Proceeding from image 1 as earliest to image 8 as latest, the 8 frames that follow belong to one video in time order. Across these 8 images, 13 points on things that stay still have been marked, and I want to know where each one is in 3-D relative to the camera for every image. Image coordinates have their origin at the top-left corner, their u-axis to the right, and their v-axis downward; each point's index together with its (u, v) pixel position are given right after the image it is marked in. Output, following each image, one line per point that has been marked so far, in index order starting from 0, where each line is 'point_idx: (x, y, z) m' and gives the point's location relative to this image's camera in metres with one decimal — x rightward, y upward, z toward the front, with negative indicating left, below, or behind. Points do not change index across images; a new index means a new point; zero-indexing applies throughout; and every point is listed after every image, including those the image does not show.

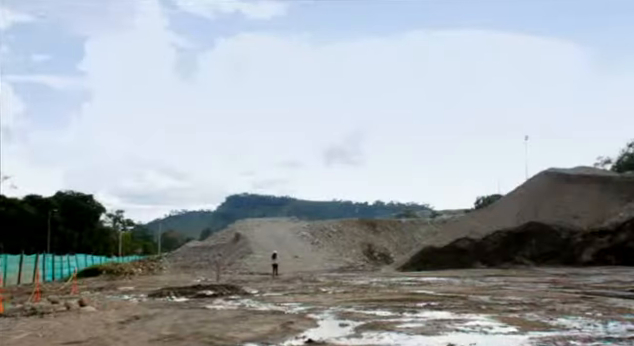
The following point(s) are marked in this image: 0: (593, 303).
0: (+8.3, -3.8, +18.0) m
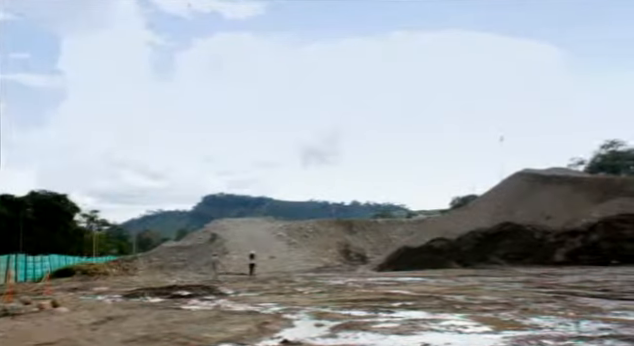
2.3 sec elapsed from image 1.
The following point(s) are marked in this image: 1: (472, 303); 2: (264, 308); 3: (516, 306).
0: (+7.5, -3.9, +18.2) m
1: (+4.9, -4.1, +19.1) m
2: (-1.7, -4.4, +19.9) m
3: (+6.1, -4.0, +18.5) m
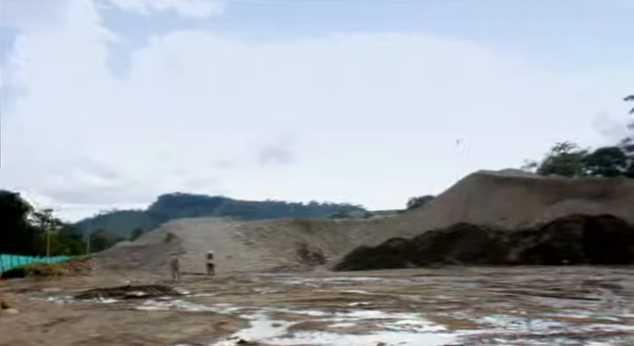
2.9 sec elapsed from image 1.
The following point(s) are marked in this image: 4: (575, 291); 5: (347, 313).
0: (+6.1, -3.9, +18.4) m
1: (+3.5, -4.1, +19.2) m
2: (-3.1, -4.4, +19.8) m
3: (+4.8, -4.1, +18.7) m
4: (+8.0, -3.6, +18.6) m
5: (+1.0, -4.4, +19.1) m
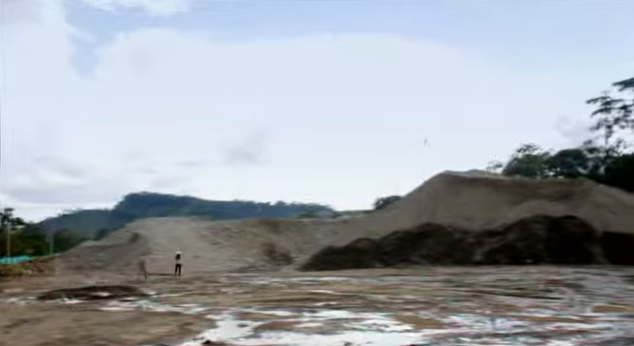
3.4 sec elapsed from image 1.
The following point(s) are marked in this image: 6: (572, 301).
0: (+5.1, -3.9, +18.6) m
1: (+2.4, -4.1, +19.3) m
2: (-4.2, -4.4, +19.6) m
3: (+3.7, -4.1, +18.8) m
4: (+6.9, -3.7, +18.8) m
5: (-0.1, -4.4, +19.1) m
6: (+7.6, -3.8, +17.9) m
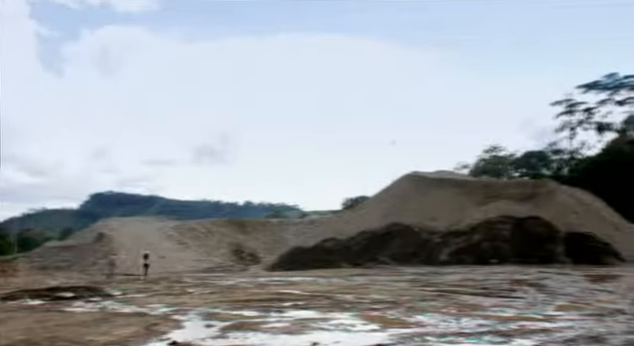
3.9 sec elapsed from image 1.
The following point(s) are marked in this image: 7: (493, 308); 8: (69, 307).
0: (+4.1, -4.0, +18.7) m
1: (+1.4, -4.1, +19.3) m
2: (-5.3, -4.4, +19.5) m
3: (+2.7, -4.1, +18.9) m
4: (+5.9, -3.7, +19.1) m
5: (-1.1, -4.4, +19.0) m
6: (+6.6, -3.8, +18.2) m
7: (+5.3, -4.0, +18.1) m
8: (-7.8, -4.2, +18.9) m
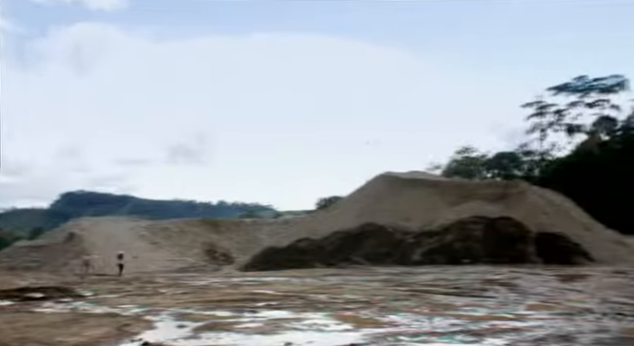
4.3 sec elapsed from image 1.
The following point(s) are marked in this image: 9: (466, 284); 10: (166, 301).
0: (+3.2, -4.0, +18.8) m
1: (+0.5, -4.1, +19.4) m
2: (-6.1, -4.4, +19.3) m
3: (+1.8, -4.1, +18.9) m
4: (+5.0, -3.7, +19.2) m
5: (-2.0, -4.4, +19.0) m
6: (+5.8, -3.8, +18.3) m
7: (+4.4, -4.0, +18.2) m
8: (-8.6, -4.2, +18.7) m
9: (+4.9, -3.6, +19.6) m
10: (-5.0, -4.2, +19.9) m
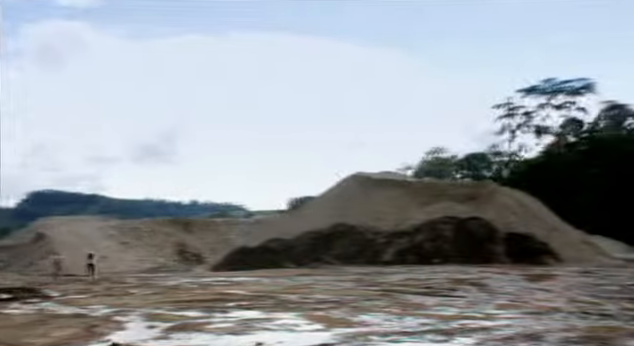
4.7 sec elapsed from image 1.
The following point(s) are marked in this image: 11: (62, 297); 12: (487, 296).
0: (+2.2, -4.0, +18.9) m
1: (-0.5, -4.1, +19.3) m
2: (-7.1, -4.3, +19.1) m
3: (+0.8, -4.1, +19.0) m
4: (+4.0, -3.7, +19.3) m
5: (-3.0, -4.4, +18.9) m
6: (+4.8, -3.8, +18.4) m
7: (+3.5, -4.0, +18.3) m
8: (-9.6, -4.1, +18.4) m
9: (+3.9, -3.6, +19.7) m
10: (-6.0, -4.2, +19.8) m
11: (-8.4, -4.1, +19.8) m
12: (+5.1, -3.8, +18.5) m
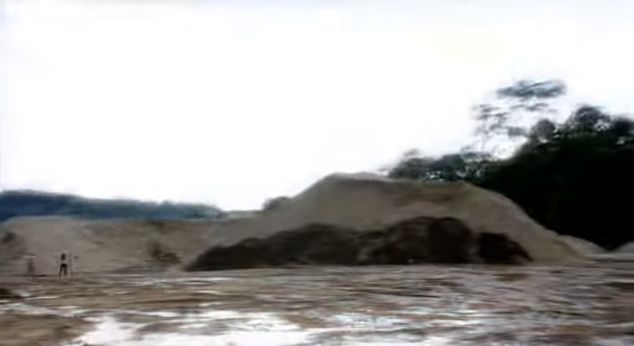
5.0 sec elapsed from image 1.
0: (+1.4, -4.0, +19.0) m
1: (-1.3, -4.1, +19.4) m
2: (-8.0, -4.3, +18.9) m
3: (0.0, -4.1, +19.1) m
4: (+3.1, -3.8, +19.5) m
5: (-3.8, -4.4, +18.9) m
6: (+4.0, -3.9, +18.7) m
7: (+2.6, -4.1, +18.5) m
8: (-10.4, -4.1, +18.2) m
9: (+3.0, -3.7, +20.0) m
10: (-6.9, -4.2, +19.6) m
11: (-9.3, -4.0, +19.6) m
12: (+4.3, -3.8, +18.8) m
